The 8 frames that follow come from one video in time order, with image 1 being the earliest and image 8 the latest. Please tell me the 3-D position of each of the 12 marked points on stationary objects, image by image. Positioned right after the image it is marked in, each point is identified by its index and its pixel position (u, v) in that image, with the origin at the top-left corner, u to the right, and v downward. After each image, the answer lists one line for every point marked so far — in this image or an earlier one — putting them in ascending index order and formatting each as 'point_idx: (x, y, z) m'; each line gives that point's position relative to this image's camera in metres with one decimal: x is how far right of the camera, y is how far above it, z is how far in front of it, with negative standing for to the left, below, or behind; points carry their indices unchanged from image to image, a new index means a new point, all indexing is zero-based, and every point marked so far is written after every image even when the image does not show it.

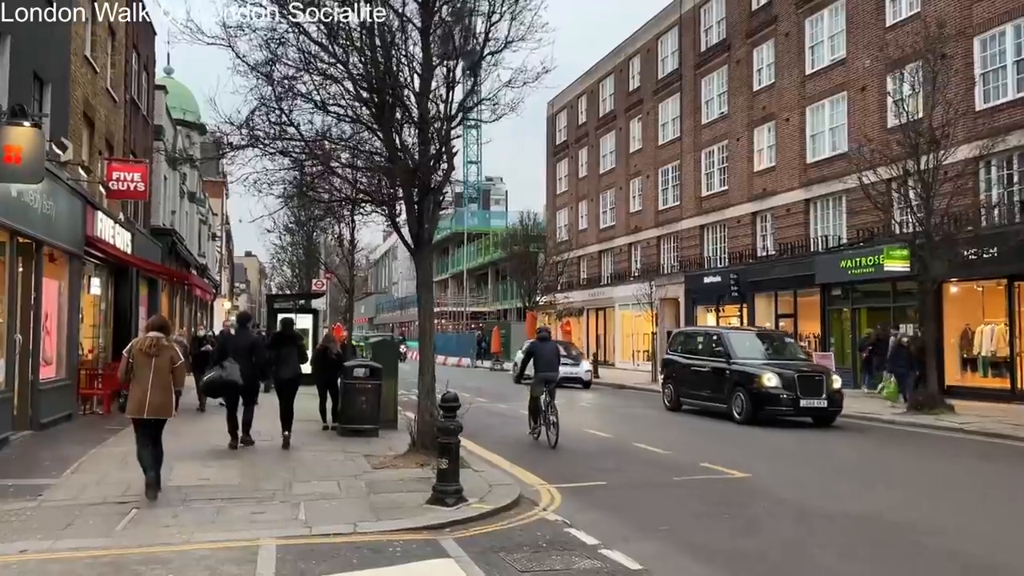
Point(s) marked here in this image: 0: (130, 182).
0: (-7.7, +2.1, +17.1) m
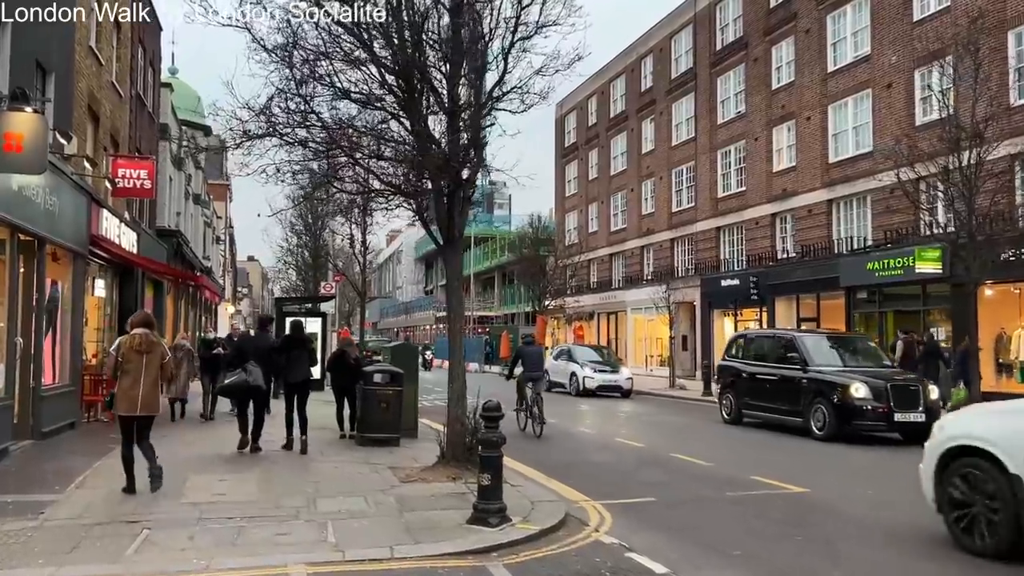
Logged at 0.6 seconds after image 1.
0: (-7.2, +2.1, +16.4) m
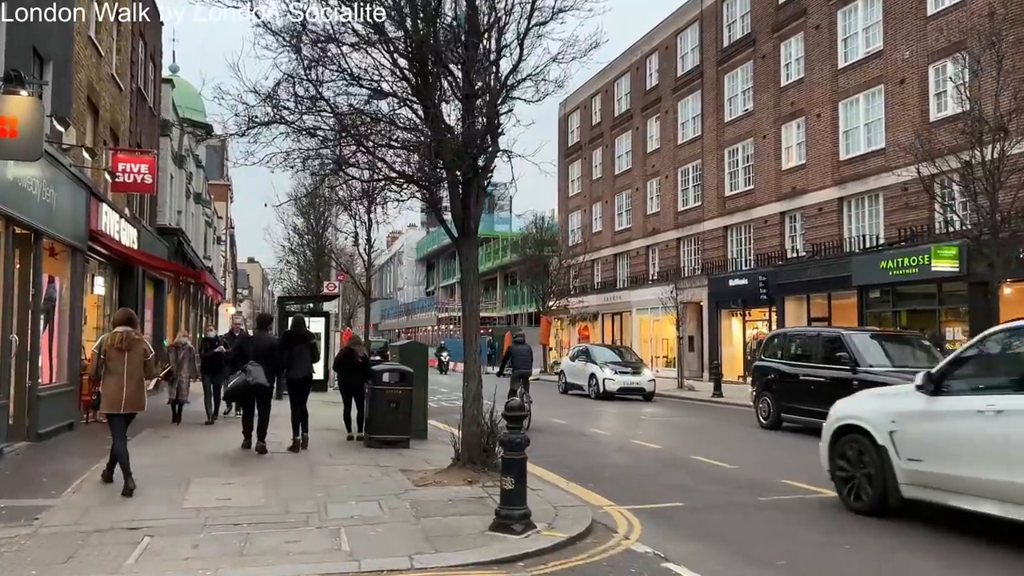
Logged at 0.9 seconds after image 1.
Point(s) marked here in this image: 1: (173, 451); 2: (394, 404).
0: (-7.0, +2.1, +16.0) m
1: (-4.4, -2.1, +11.1) m
2: (-1.7, -1.6, +12.0) m
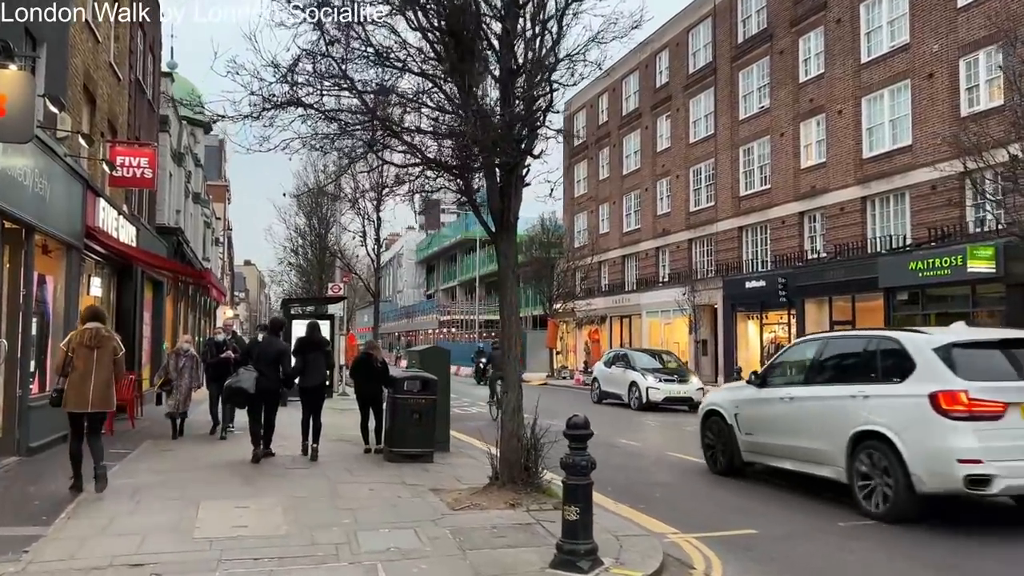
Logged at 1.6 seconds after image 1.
0: (-6.6, +2.1, +15.0) m
1: (-3.9, -2.1, +10.1) m
2: (-1.2, -1.6, +11.1) m
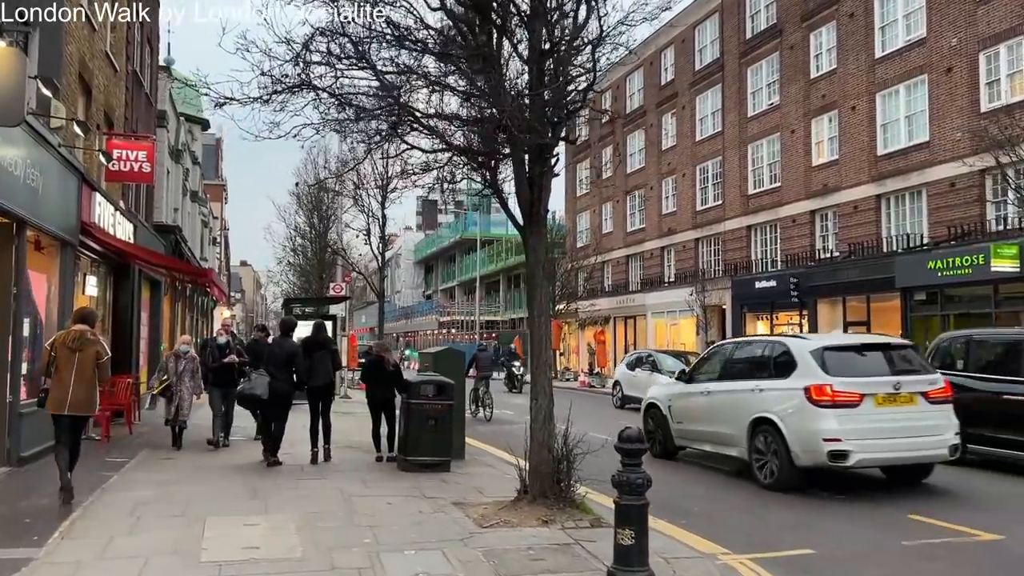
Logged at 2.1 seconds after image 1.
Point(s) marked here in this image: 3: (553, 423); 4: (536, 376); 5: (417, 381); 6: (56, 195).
0: (-6.4, +2.1, +14.4) m
1: (-3.7, -2.1, +9.5) m
2: (-1.0, -1.6, +10.4) m
3: (+0.4, -1.2, +7.8) m
4: (+0.2, -0.8, +7.8) m
5: (-1.2, -1.1, +10.4) m
6: (-5.9, +1.2, +11.0) m
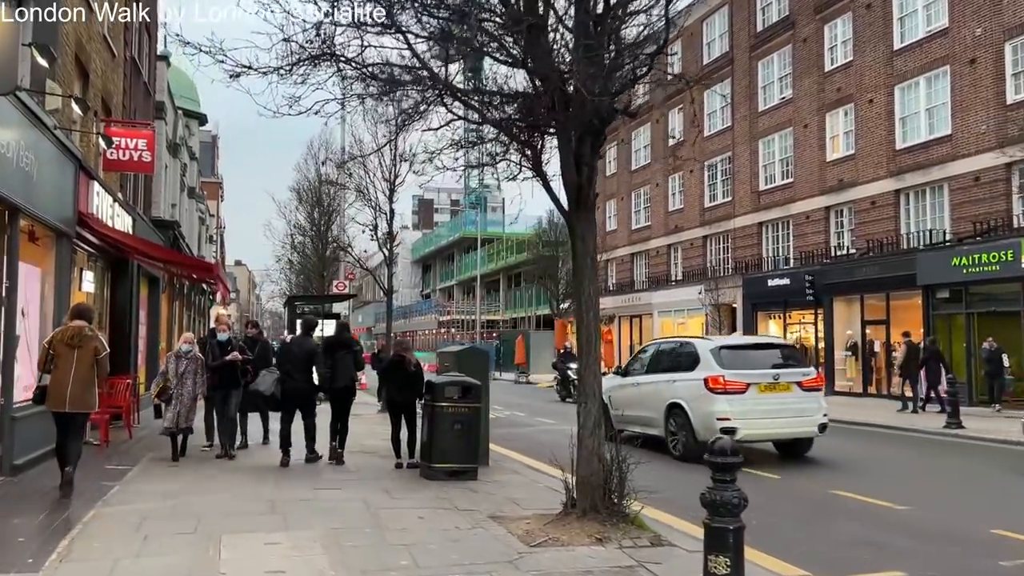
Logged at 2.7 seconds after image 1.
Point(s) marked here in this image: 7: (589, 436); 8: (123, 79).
0: (-6.0, +2.2, +13.6) m
1: (-3.3, -2.0, +8.7) m
2: (-0.6, -1.6, +9.7) m
3: (+0.8, -1.2, +7.0) m
4: (+0.6, -0.7, +7.0) m
5: (-0.8, -1.1, +9.7) m
6: (-5.5, +1.3, +10.3) m
7: (+0.6, -1.2, +6.9) m
8: (-7.4, +4.0, +16.2) m
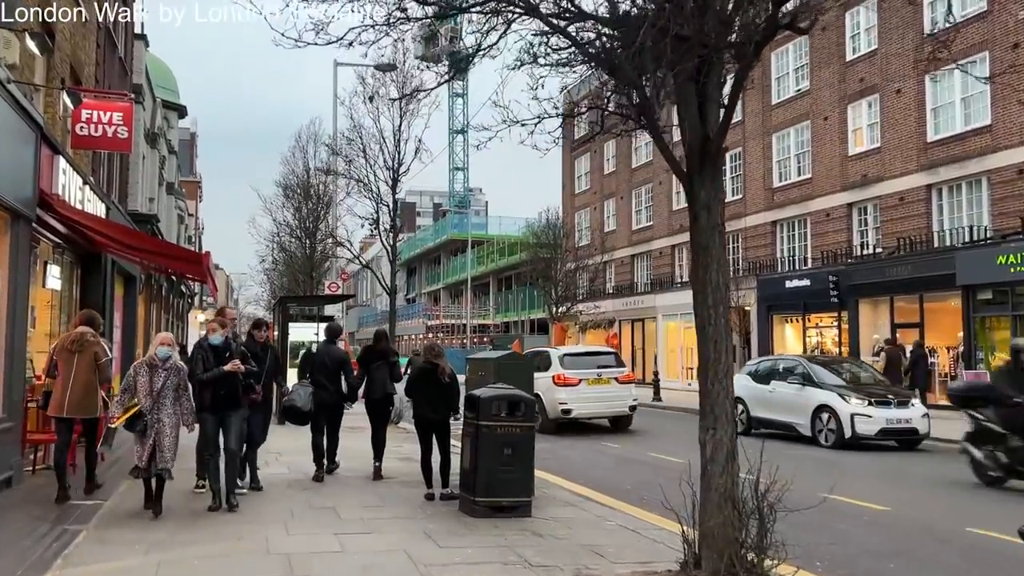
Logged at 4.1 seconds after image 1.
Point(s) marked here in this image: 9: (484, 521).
0: (-5.5, +2.3, +11.7) m
1: (-2.7, -1.9, +6.9) m
2: (0.0, -1.5, +7.9) m
3: (+1.4, -1.1, +5.3) m
4: (+1.2, -0.7, +5.3) m
5: (-0.2, -1.0, +7.9) m
6: (-5.0, +1.3, +8.4) m
7: (+1.3, -1.1, +5.2) m
8: (-7.0, +4.0, +14.3) m
9: (-0.3, -2.1, +7.6) m
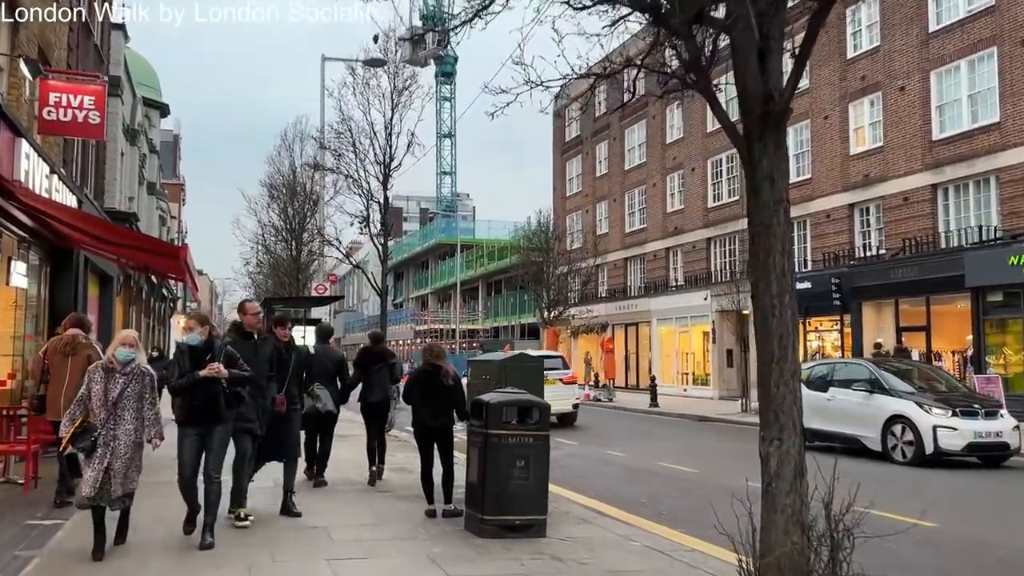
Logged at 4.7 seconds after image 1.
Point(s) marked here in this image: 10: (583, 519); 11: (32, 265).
0: (-5.5, +2.3, +10.8) m
1: (-2.6, -1.9, +6.0) m
2: (+0.1, -1.4, +7.1) m
3: (+1.5, -1.0, +4.5) m
4: (+1.4, -0.6, +4.5) m
5: (-0.1, -1.0, +7.1) m
6: (-4.9, +1.4, +7.5) m
7: (+1.4, -1.1, +4.4) m
8: (-7.0, +4.0, +13.4) m
9: (-0.2, -2.0, +6.8) m
10: (+0.6, -2.1, +7.9) m
11: (-6.8, +0.3, +12.1) m
